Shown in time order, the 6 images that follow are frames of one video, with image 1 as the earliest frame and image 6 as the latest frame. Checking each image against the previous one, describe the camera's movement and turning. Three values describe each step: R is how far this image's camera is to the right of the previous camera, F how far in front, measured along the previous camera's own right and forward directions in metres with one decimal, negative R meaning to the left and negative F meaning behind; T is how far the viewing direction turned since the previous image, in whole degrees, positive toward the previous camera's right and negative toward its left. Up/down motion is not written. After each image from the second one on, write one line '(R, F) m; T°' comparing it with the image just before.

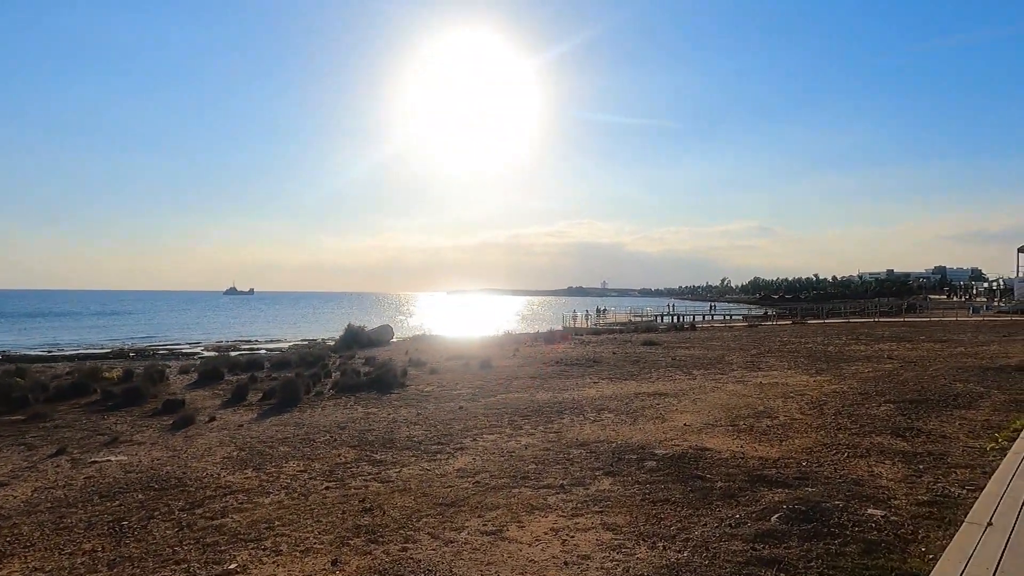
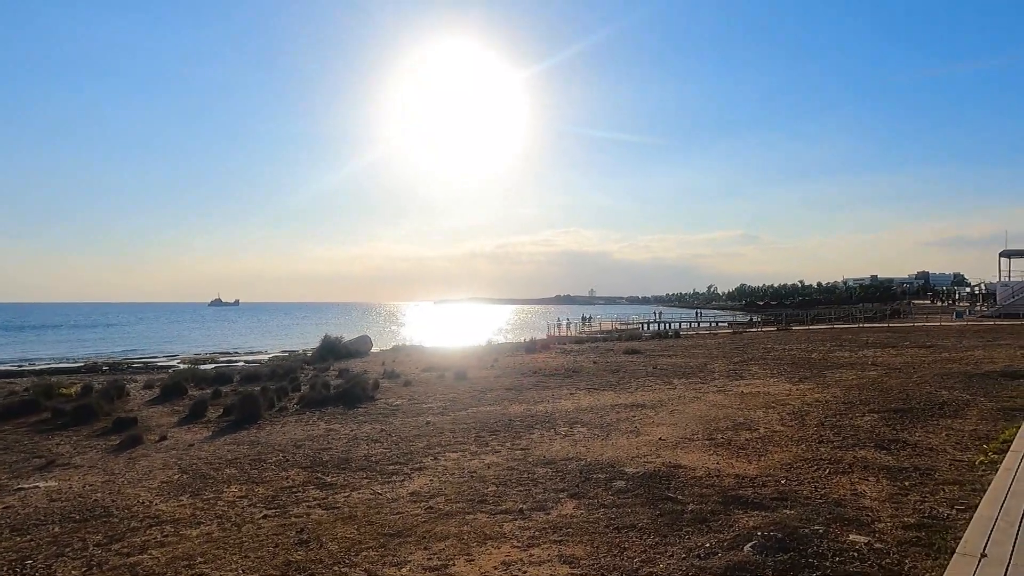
(+0.4, +0.7) m; +1°
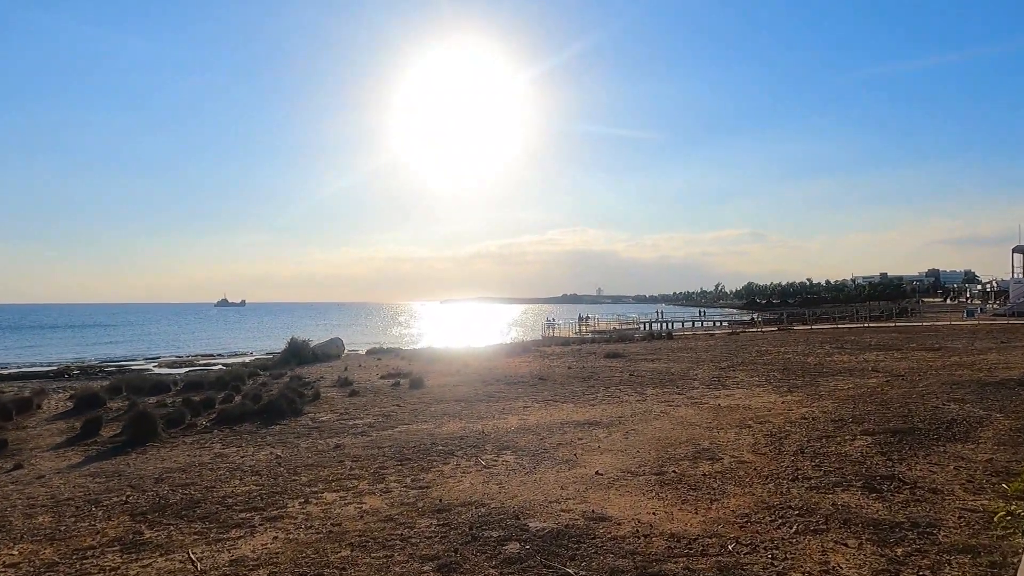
(+1.6, +2.4) m; -1°
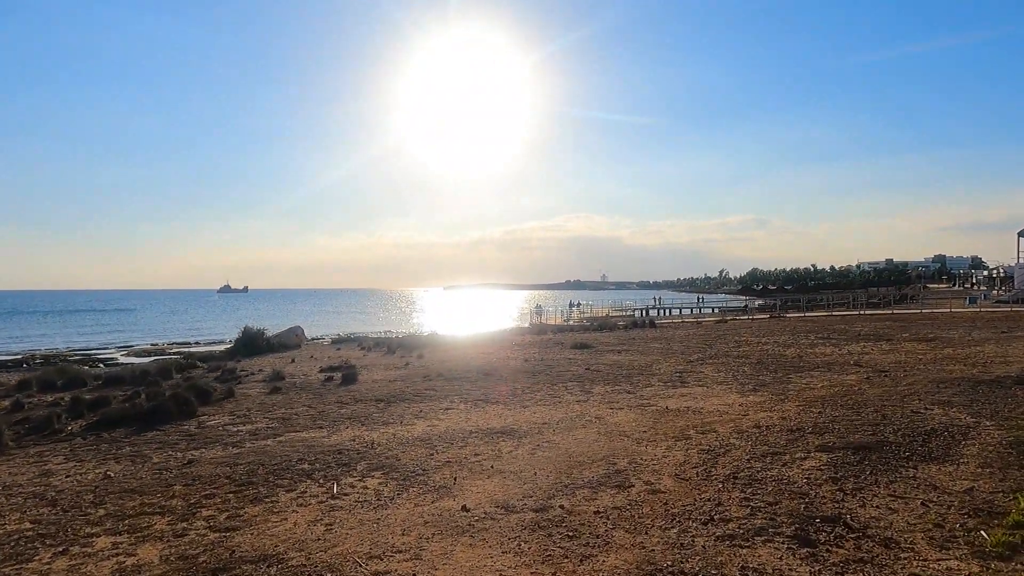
(+1.9, +2.2) m; 0°
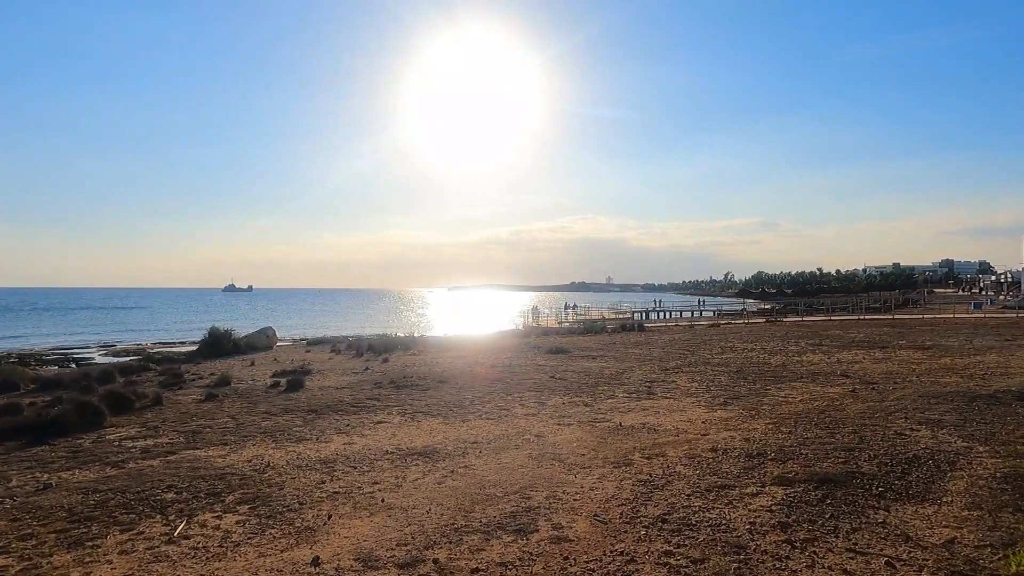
(+1.3, +1.5) m; 0°
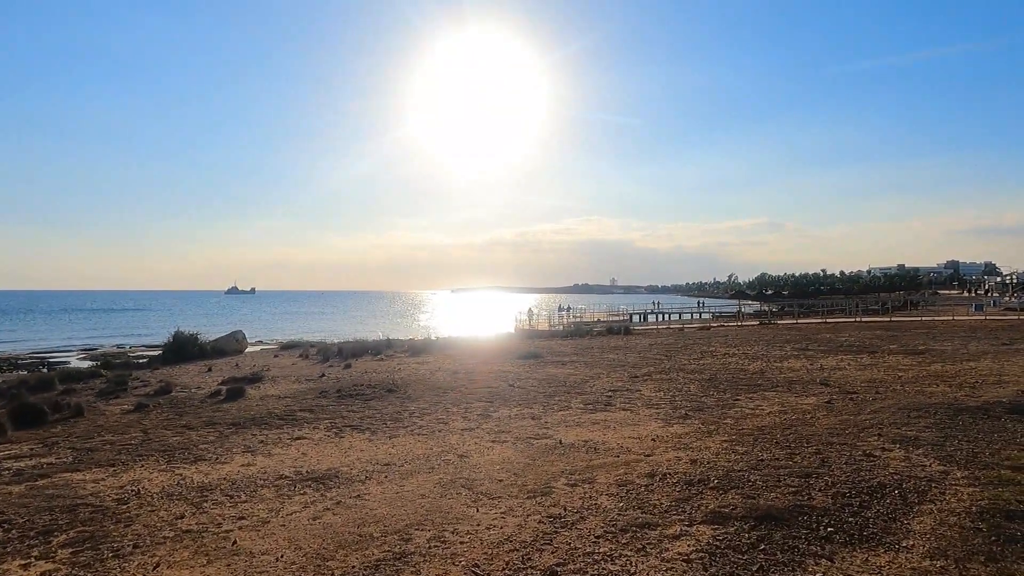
(+1.3, +1.3) m; 0°
